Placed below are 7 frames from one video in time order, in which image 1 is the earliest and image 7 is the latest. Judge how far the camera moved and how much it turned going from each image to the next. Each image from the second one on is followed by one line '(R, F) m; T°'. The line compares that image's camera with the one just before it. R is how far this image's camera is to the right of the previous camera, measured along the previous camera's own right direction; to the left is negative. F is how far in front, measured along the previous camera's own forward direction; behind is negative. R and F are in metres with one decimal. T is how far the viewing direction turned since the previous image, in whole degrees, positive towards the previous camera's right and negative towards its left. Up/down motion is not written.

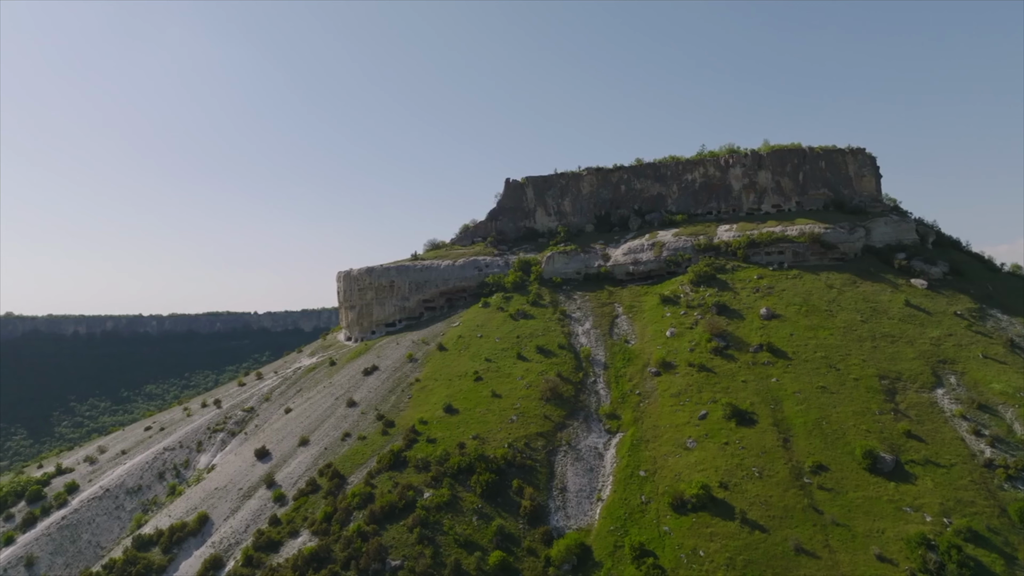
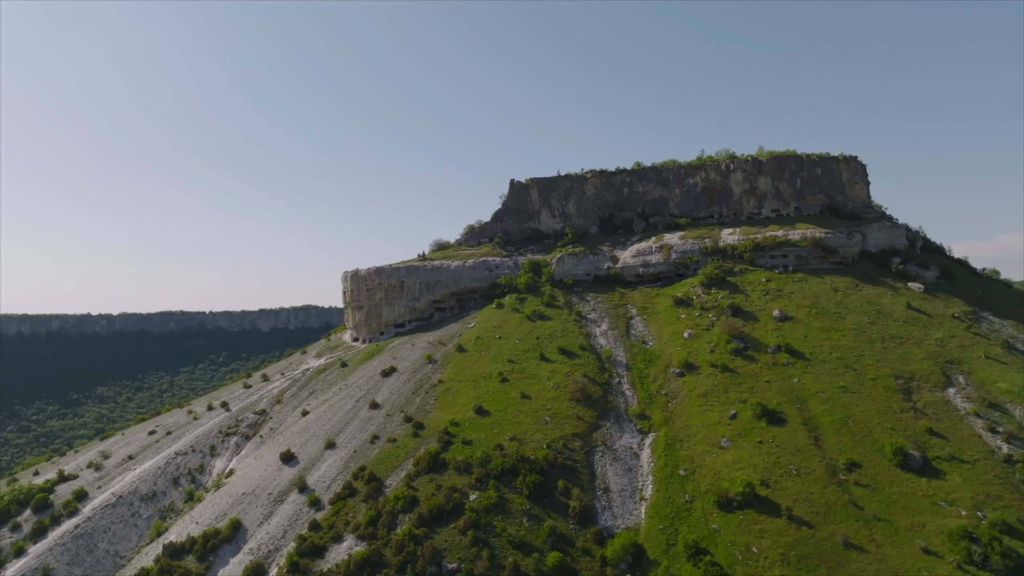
(-5.0, +0.1) m; +3°
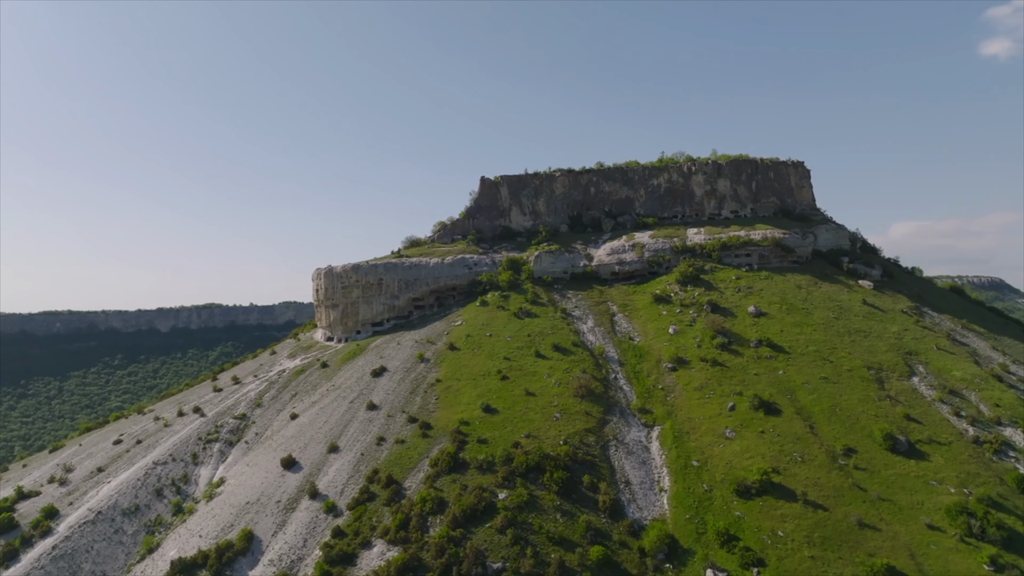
(-6.4, +0.8) m; +7°
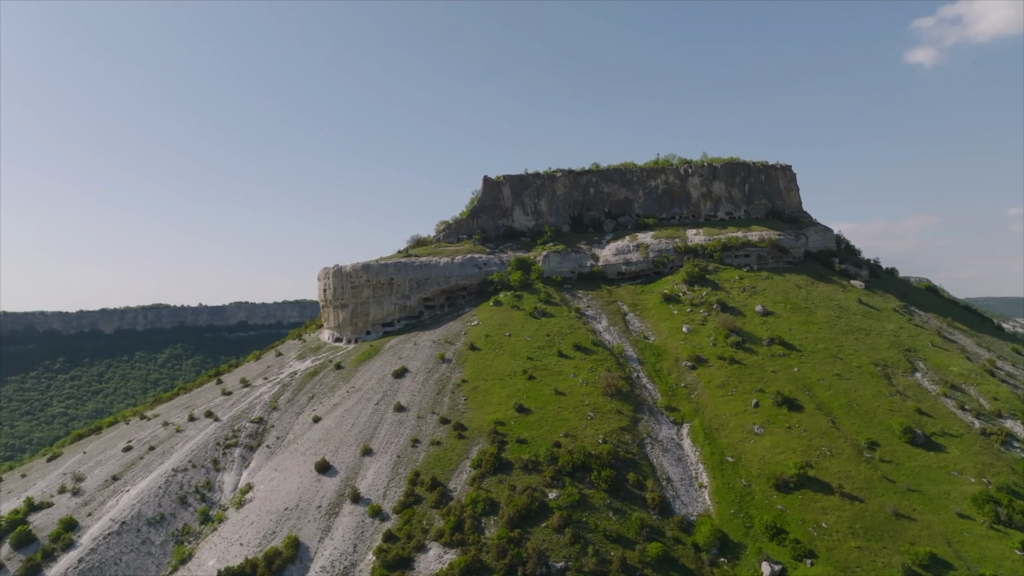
(-5.4, +0.1) m; +4°
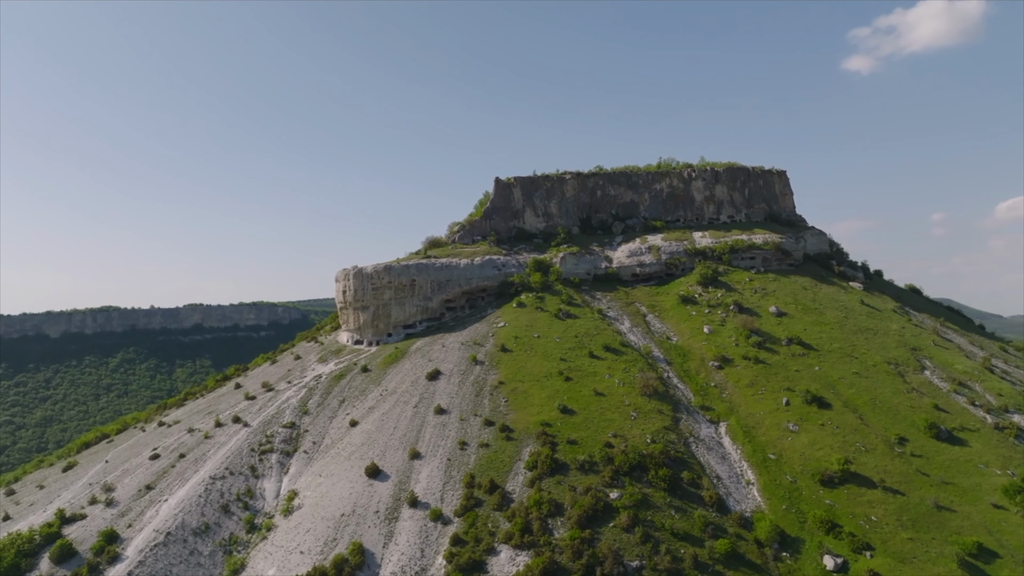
(-6.0, -0.2) m; +3°
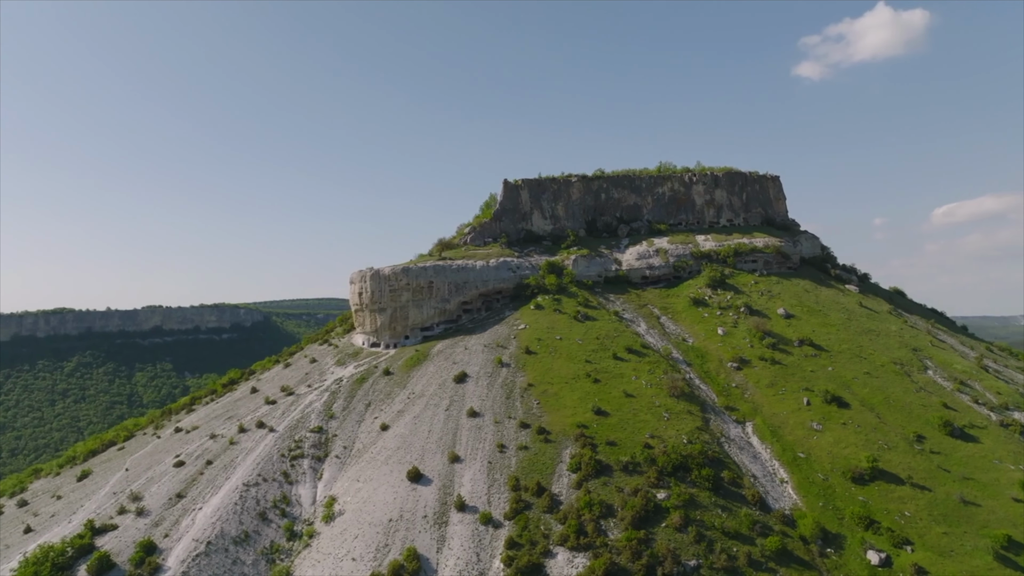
(-5.1, -0.2) m; +3°
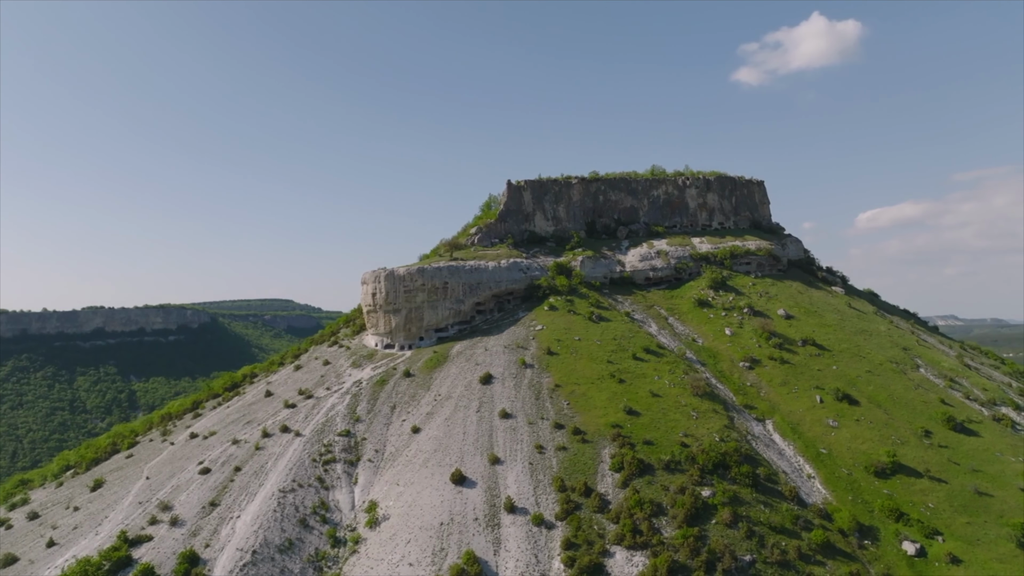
(-6.0, -0.1) m; +4°
